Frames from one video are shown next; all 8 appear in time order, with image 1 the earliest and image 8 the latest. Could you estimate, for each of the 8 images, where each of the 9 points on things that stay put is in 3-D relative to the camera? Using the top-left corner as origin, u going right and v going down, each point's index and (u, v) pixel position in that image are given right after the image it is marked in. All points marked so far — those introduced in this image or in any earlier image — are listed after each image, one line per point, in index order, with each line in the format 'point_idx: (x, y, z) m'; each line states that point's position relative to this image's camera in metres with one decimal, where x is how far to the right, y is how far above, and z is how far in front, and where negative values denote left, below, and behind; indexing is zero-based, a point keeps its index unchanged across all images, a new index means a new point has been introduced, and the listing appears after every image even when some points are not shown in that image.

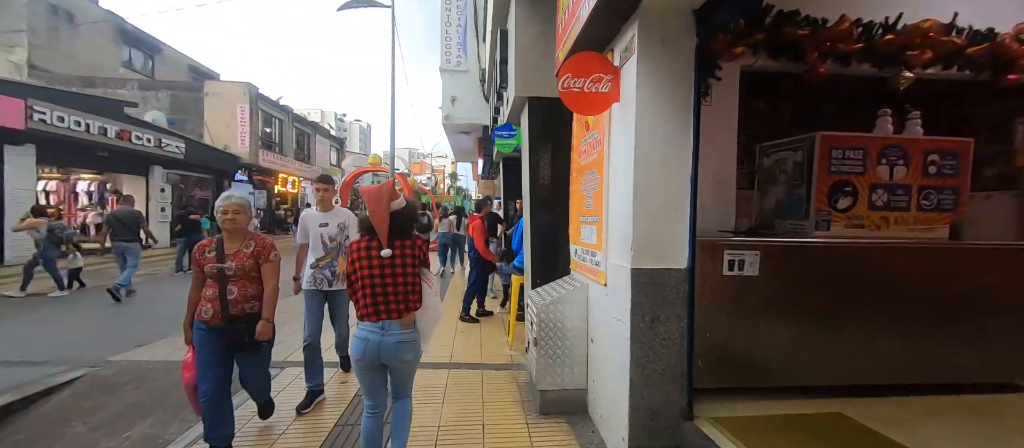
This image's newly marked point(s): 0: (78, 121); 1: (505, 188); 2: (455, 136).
0: (-12.8, +3.0, +11.7) m
1: (-0.1, +0.7, +7.2) m
2: (-1.2, +1.9, +8.5) m
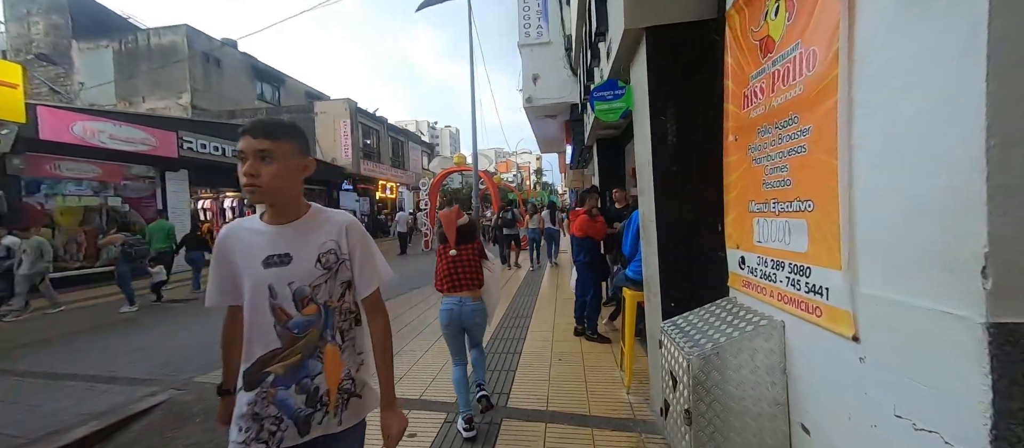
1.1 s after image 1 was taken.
0: (-10.0, +2.6, +13.3) m
1: (+1.4, +0.8, +6.0) m
2: (+0.6, +2.0, +7.5) m
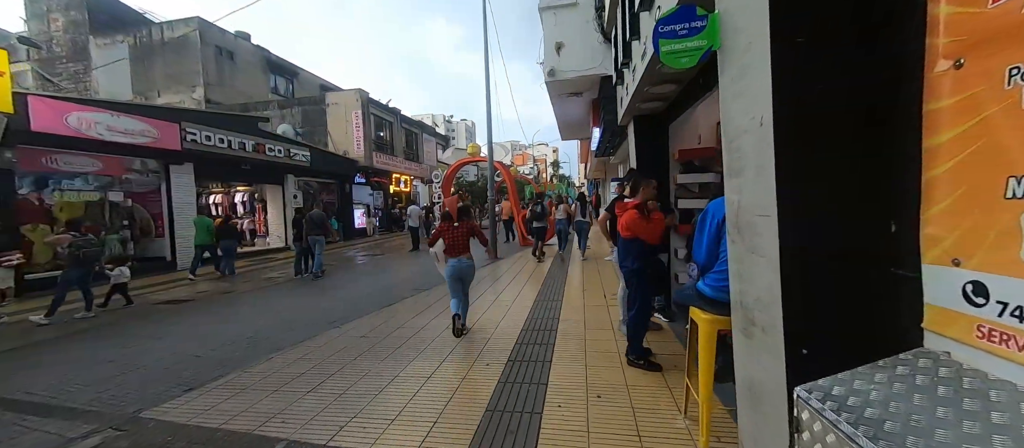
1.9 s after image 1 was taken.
0: (-9.5, +2.8, +12.7) m
1: (+1.6, +0.9, +5.1) m
2: (+0.9, +2.1, +6.6) m
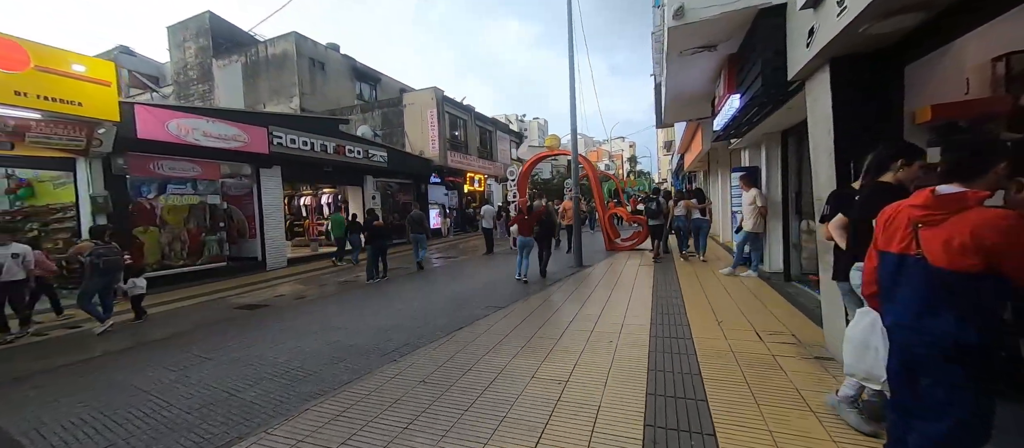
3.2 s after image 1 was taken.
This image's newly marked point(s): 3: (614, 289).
0: (-6.8, +2.7, +12.9) m
1: (+2.6, +0.8, +3.3) m
2: (+2.2, +2.0, +4.9) m
3: (+1.8, -1.1, +6.8) m
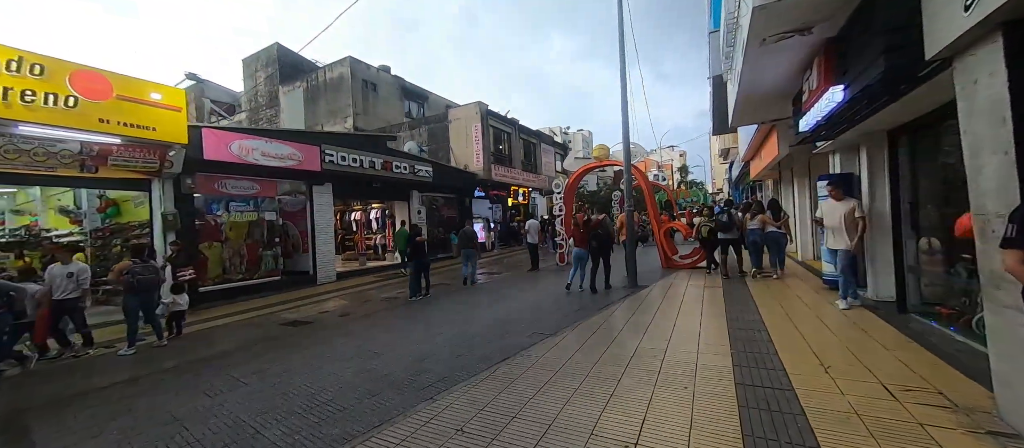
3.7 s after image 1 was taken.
0: (-5.3, +2.2, +13.1) m
1: (+3.0, +0.7, +2.4) m
2: (+2.7, +1.8, +4.1) m
3: (+2.6, -1.4, +6.0) m
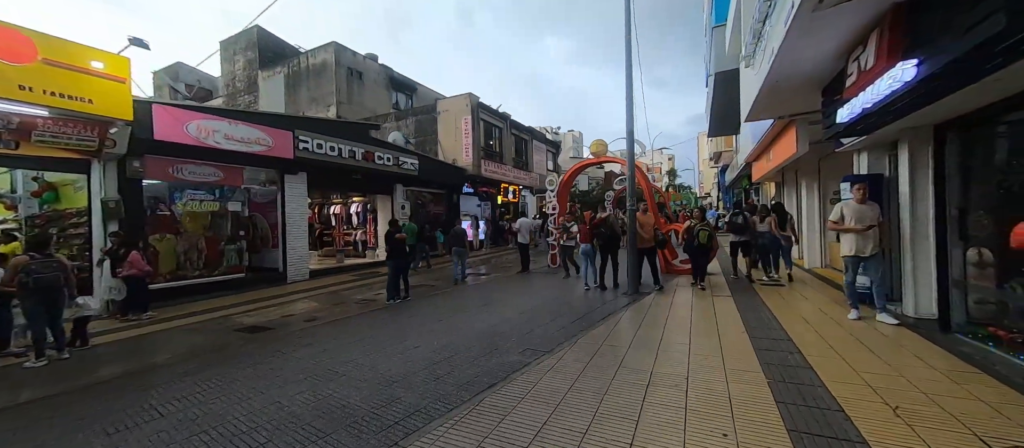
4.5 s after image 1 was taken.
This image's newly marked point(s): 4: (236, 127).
0: (-5.6, +2.4, +12.2) m
1: (+3.0, +0.6, +1.7) m
2: (+2.7, +1.8, +3.4) m
3: (+2.5, -1.4, +5.3) m
4: (-6.9, +2.4, +9.8) m
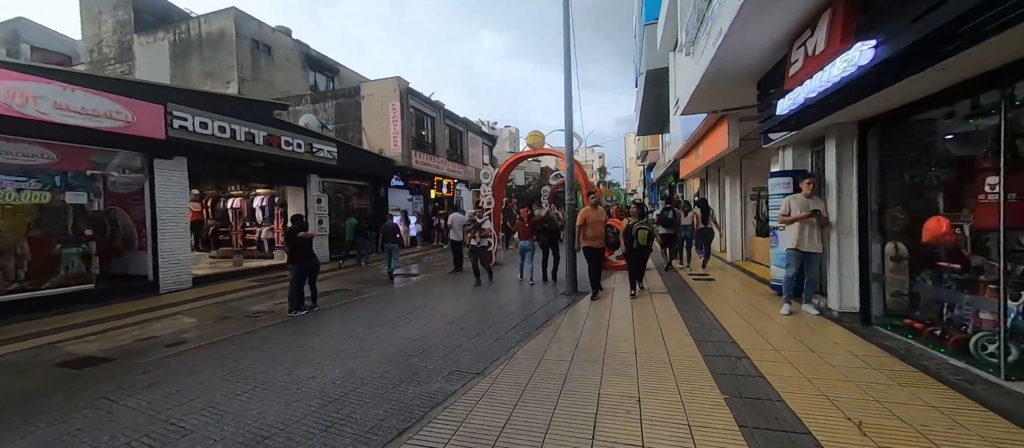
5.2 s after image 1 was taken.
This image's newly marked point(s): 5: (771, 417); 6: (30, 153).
0: (-7.6, +2.5, +10.3) m
1: (+2.7, +0.6, +1.5) m
2: (+2.1, +1.8, +3.0) m
3: (+1.6, -1.4, +4.9) m
4: (-8.5, +2.5, +7.7) m
5: (+1.9, -1.4, +2.8) m
6: (-9.2, +1.4, +7.6) m
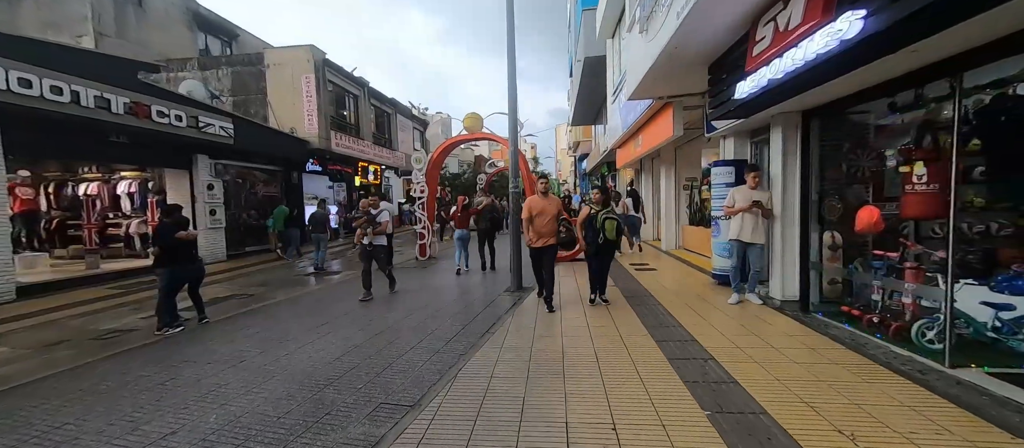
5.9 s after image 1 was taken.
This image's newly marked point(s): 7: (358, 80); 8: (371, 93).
0: (-9.1, +2.7, +8.0) m
1: (+2.6, +0.6, +1.2) m
2: (+1.7, +1.9, +2.6) m
3: (+0.9, -1.2, +4.4) m
4: (-9.5, +2.6, +5.3) m
5: (+1.6, -1.3, +2.5) m
6: (-10.2, +1.4, +5.0) m
7: (-7.9, +7.2, +19.4) m
8: (-7.8, +7.0, +20.7) m
